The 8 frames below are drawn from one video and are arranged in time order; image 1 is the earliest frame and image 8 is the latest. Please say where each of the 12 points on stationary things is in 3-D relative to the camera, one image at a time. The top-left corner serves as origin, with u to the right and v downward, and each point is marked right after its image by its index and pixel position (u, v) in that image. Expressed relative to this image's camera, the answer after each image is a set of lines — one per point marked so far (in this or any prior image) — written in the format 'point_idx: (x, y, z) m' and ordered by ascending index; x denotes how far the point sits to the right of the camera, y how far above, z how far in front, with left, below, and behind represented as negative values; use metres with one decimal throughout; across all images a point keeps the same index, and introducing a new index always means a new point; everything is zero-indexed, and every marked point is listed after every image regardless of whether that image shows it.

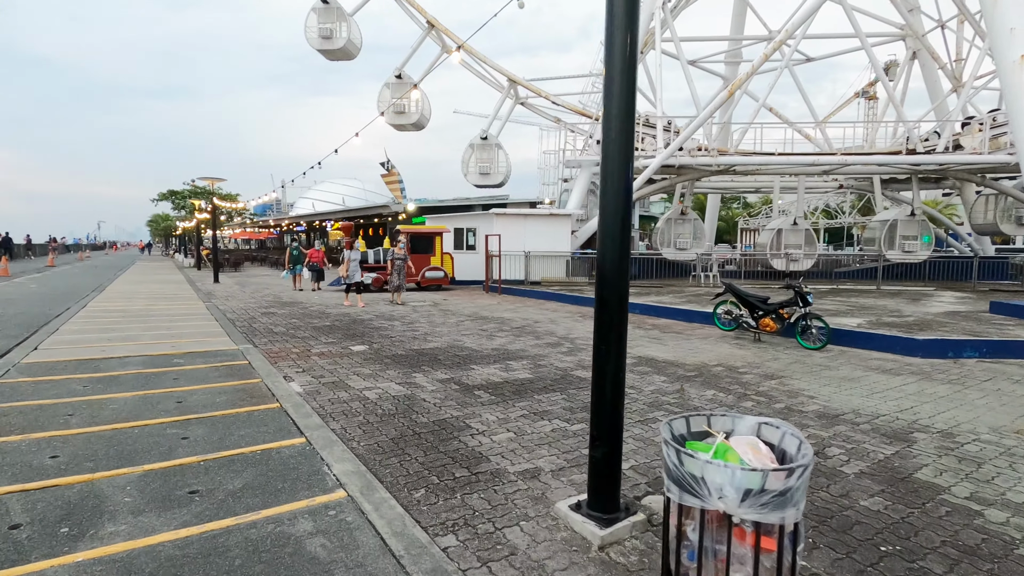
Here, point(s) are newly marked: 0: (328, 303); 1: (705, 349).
0: (-4.7, -0.4, +13.8) m
1: (+3.1, -1.0, +8.5) m
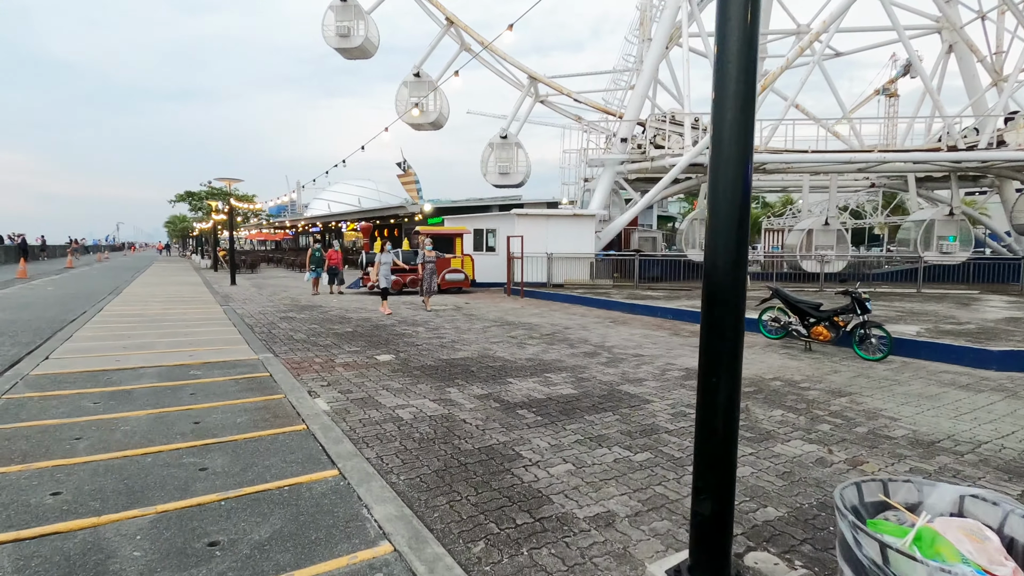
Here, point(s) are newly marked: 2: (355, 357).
0: (-4.1, -0.5, +13.4) m
1: (+3.6, -1.1, +7.9) m
2: (-2.2, -1.0, +7.5) m
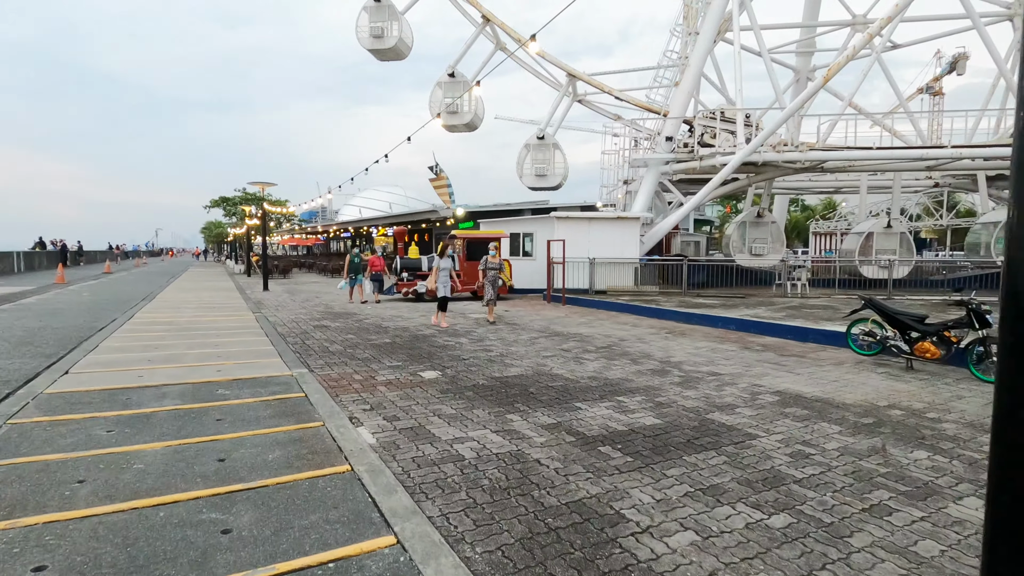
0: (-3.0, -0.7, +12.7) m
1: (+4.4, -1.2, +6.8) m
2: (-1.5, -1.1, +6.8) m
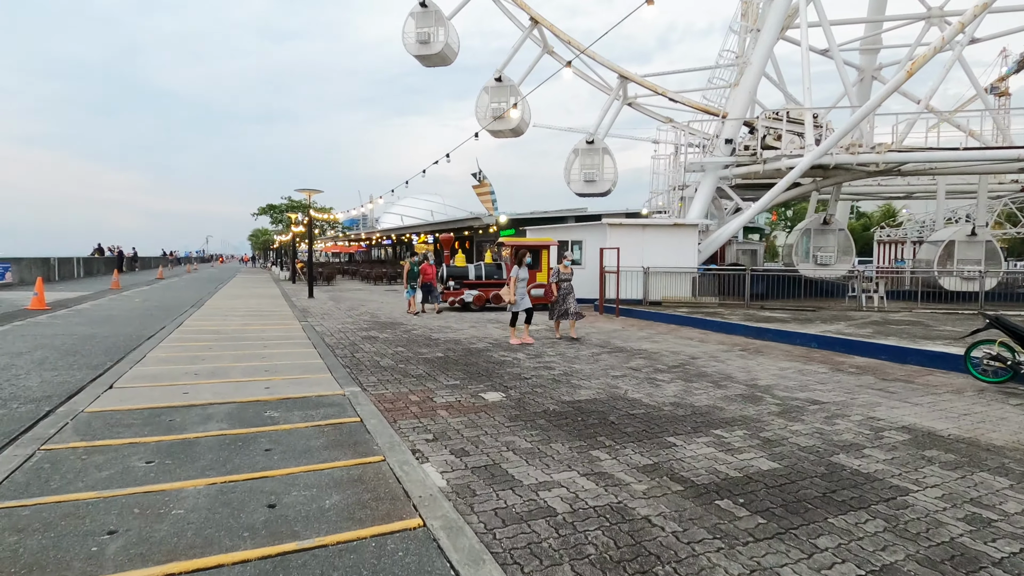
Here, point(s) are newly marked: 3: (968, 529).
0: (-1.8, -0.9, +12.2) m
1: (+5.2, -1.4, +5.8) m
2: (-0.6, -1.2, +6.1) m
3: (+2.8, -1.4, +3.2) m
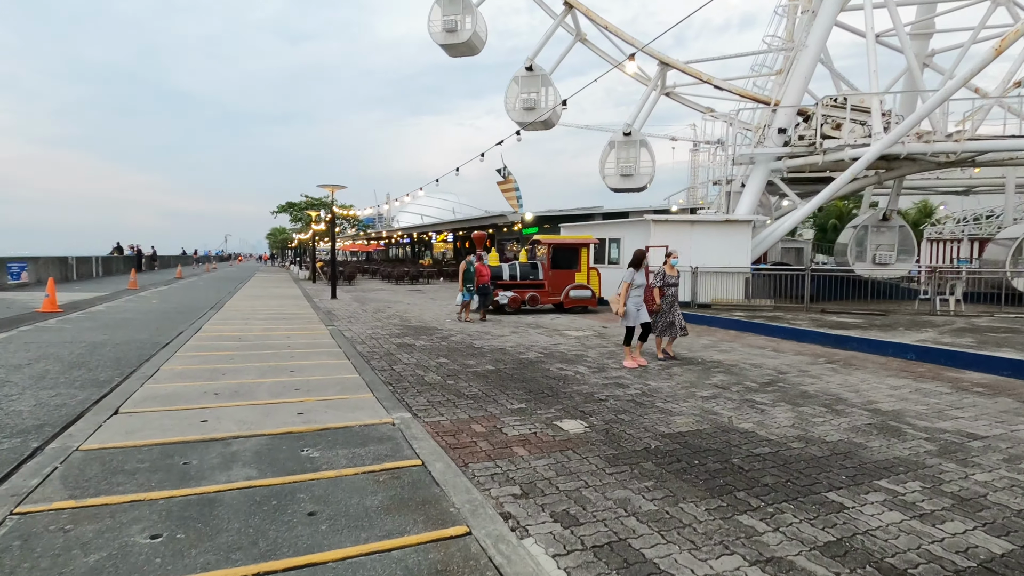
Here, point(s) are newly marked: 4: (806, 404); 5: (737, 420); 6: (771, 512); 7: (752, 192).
0: (-0.9, -0.9, +11.1) m
1: (+5.9, -1.4, +4.6) m
2: (+0.2, -1.3, +5.0) m
3: (+3.5, -1.5, +2.1) m
4: (+3.4, -1.3, +6.1) m
5: (+2.3, -1.3, +5.4) m
6: (+1.6, -1.4, +3.4) m
7: (+7.5, +3.0, +16.6) m
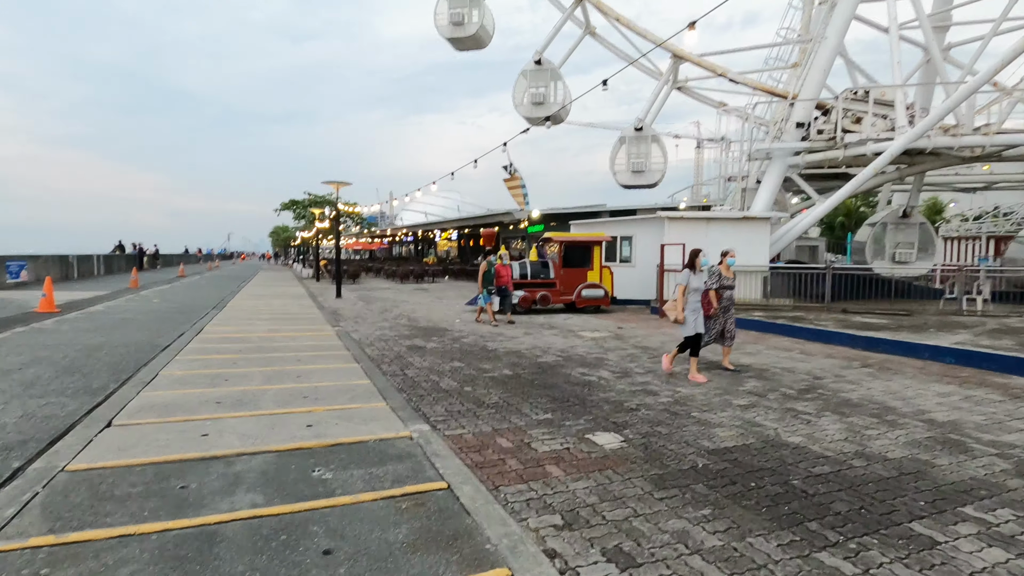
0: (-0.6, -0.9, +10.7) m
1: (+6.2, -1.5, +4.1) m
2: (+0.4, -1.3, +4.6) m
3: (+3.7, -1.5, +1.6) m
4: (+3.6, -1.3, +5.7) m
5: (+2.5, -1.3, +4.9) m
6: (+1.9, -1.4, +2.9) m
7: (+7.8, +3.0, +16.1) m
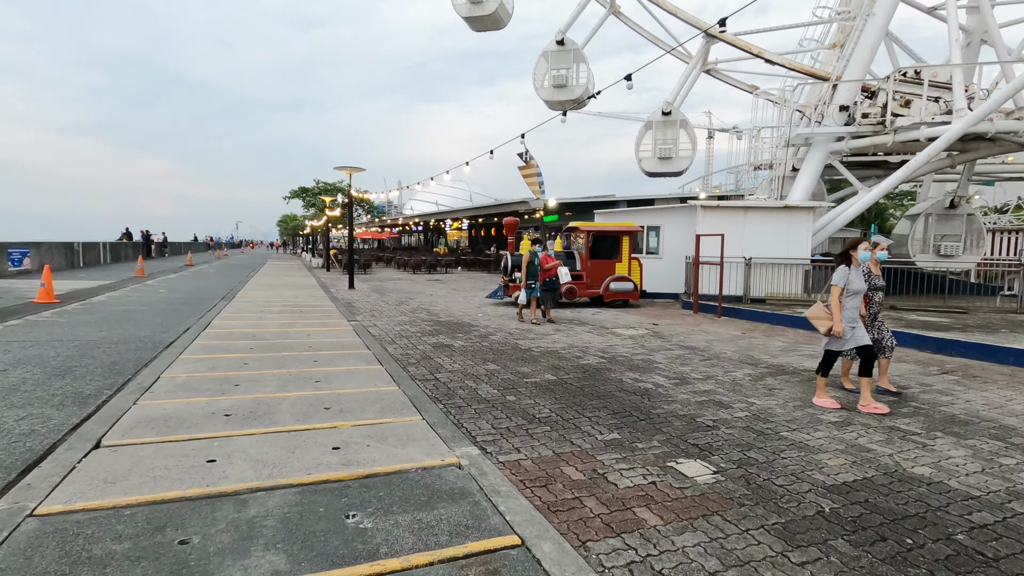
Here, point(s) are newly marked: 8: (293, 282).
0: (0.0, -0.8, +9.9) m
1: (+6.7, -1.5, +3.3) m
2: (+0.9, -1.3, +3.8) m
3: (+4.2, -1.6, +0.8) m
4: (+4.1, -1.3, +4.8) m
5: (+3.0, -1.3, +4.1) m
6: (+2.3, -1.4, +2.1) m
7: (+8.5, +3.2, +15.1) m
8: (-7.9, +0.2, +19.3) m
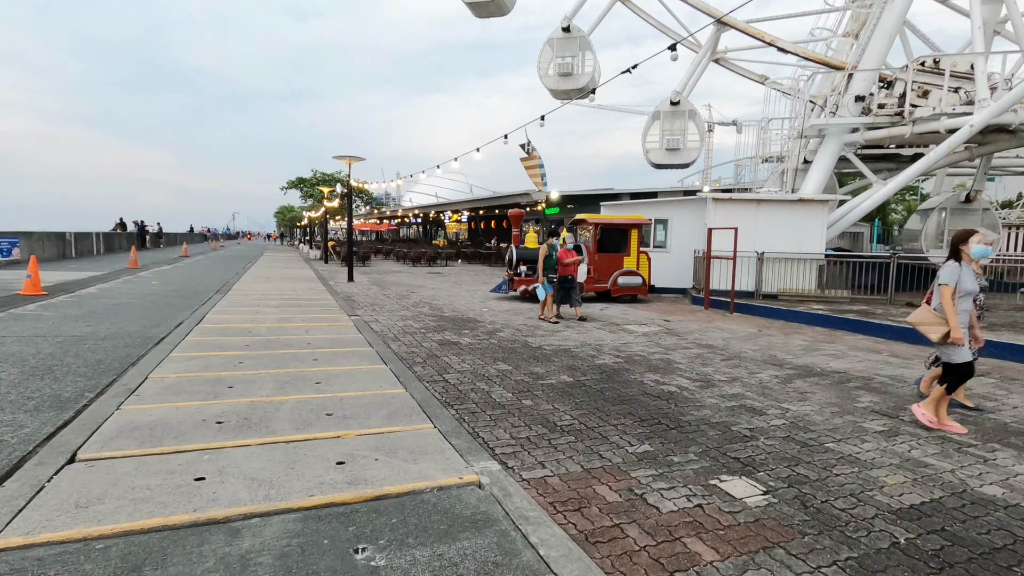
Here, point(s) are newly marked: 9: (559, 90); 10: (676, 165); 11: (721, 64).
0: (+0.1, -0.7, +9.4) m
1: (+6.8, -1.5, +2.9) m
2: (+1.1, -1.3, +3.4) m
3: (+4.3, -1.6, +0.4) m
4: (+4.3, -1.3, +4.4) m
5: (+3.2, -1.3, +3.7) m
6: (+2.5, -1.5, +1.7) m
7: (+8.6, +3.3, +14.7) m
8: (-7.8, +0.5, +18.8) m
9: (+1.7, +7.1, +19.2) m
10: (+5.7, +4.3, +18.6) m
11: (+7.6, +8.2, +19.6) m
